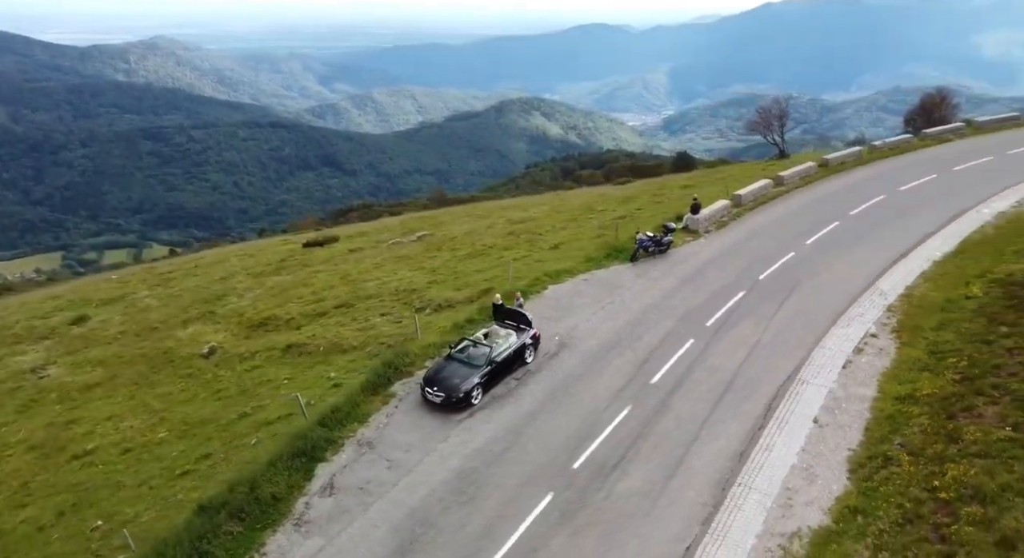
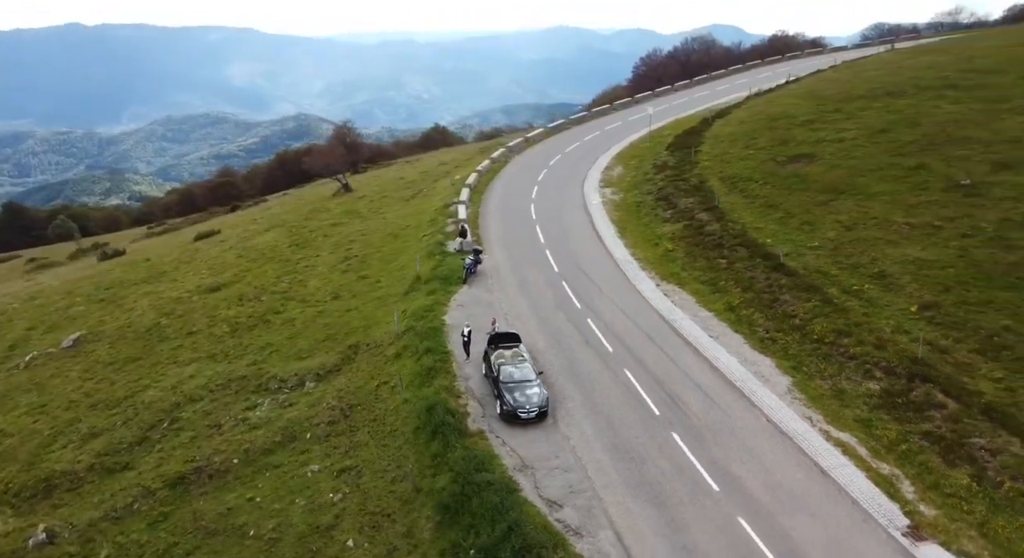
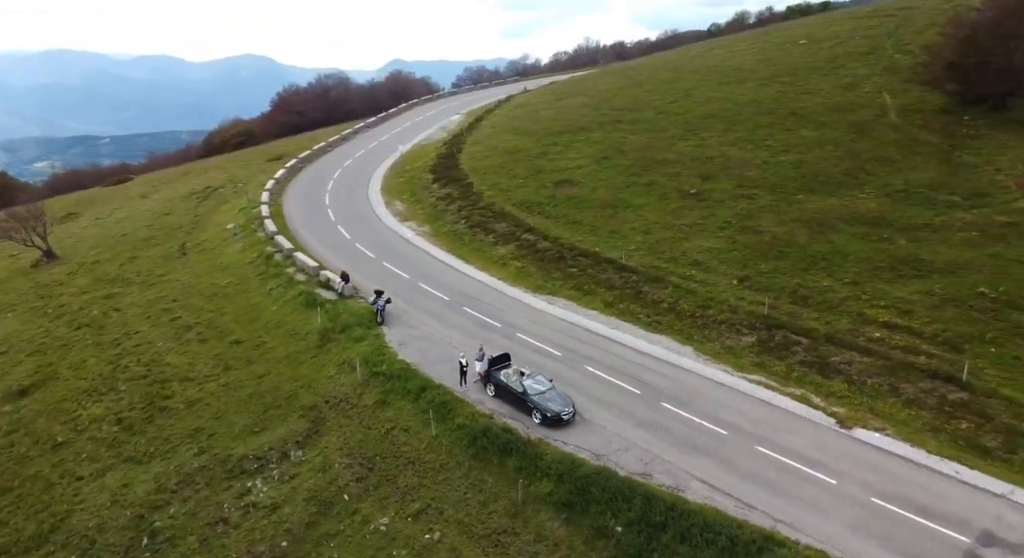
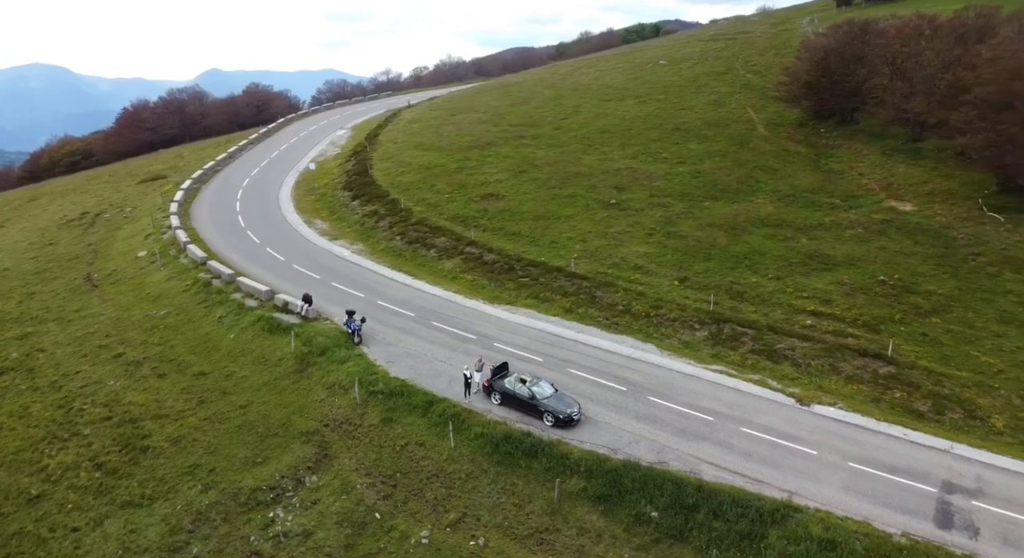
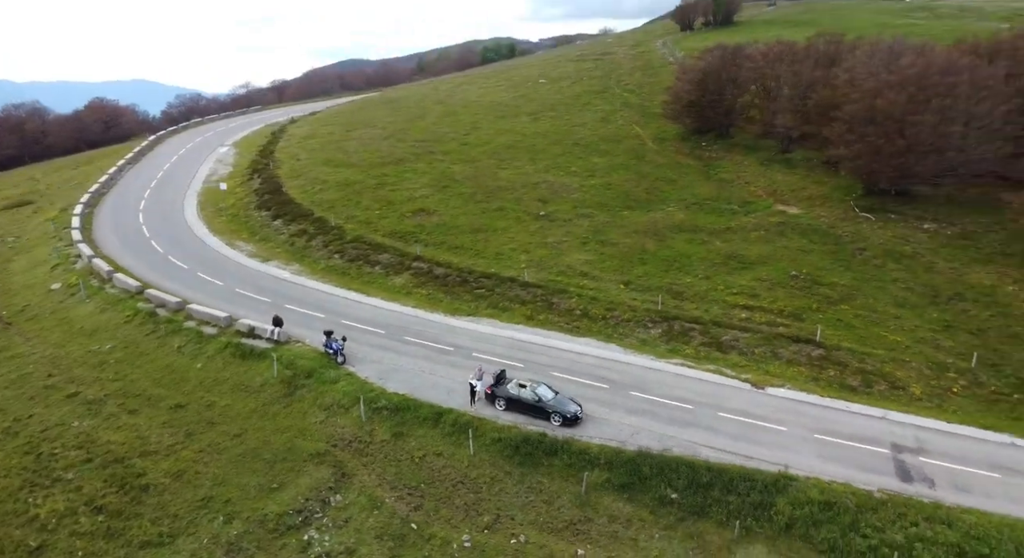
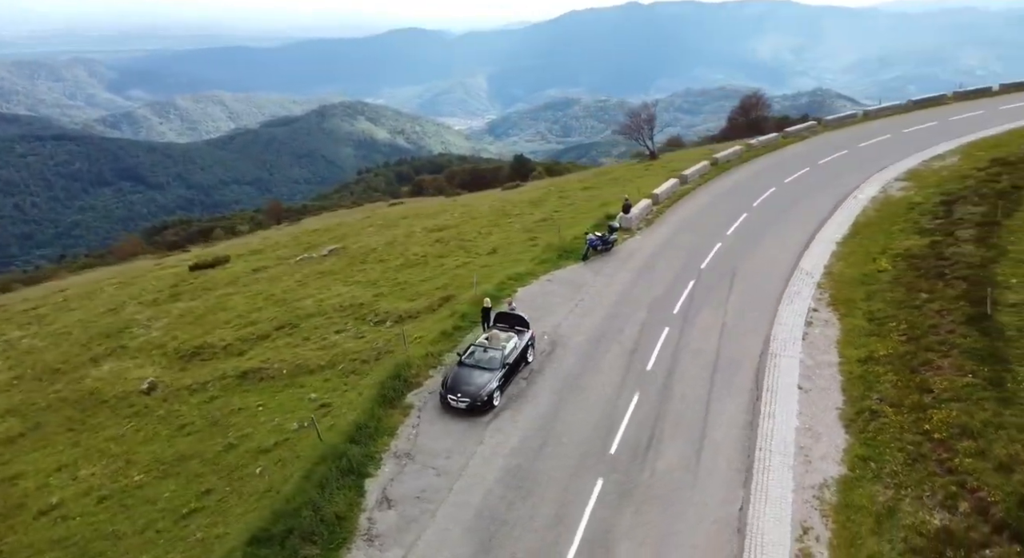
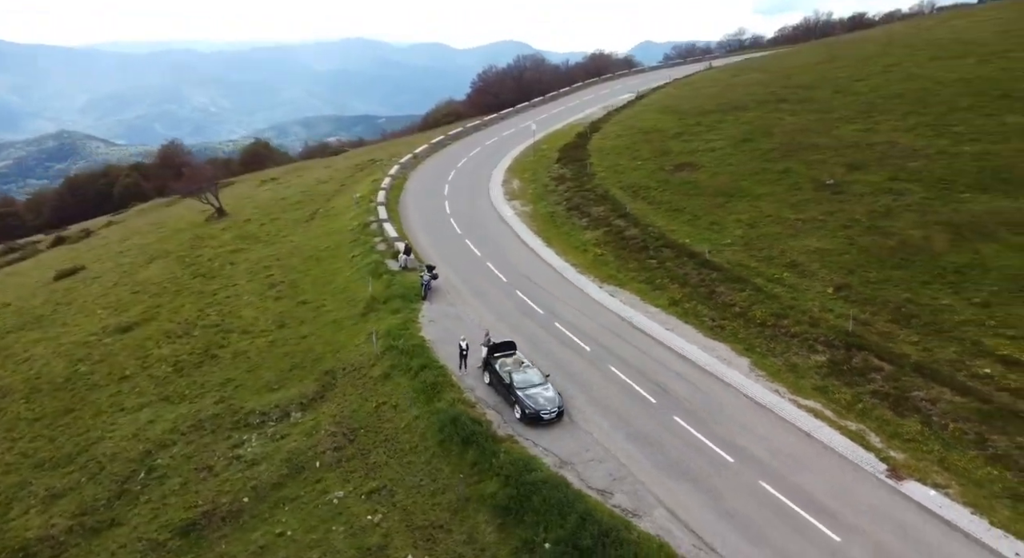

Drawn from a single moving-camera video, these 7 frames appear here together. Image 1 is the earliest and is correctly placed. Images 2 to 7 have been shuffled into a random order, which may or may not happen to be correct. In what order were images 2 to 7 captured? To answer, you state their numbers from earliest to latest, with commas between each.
6, 2, 7, 3, 4, 5
